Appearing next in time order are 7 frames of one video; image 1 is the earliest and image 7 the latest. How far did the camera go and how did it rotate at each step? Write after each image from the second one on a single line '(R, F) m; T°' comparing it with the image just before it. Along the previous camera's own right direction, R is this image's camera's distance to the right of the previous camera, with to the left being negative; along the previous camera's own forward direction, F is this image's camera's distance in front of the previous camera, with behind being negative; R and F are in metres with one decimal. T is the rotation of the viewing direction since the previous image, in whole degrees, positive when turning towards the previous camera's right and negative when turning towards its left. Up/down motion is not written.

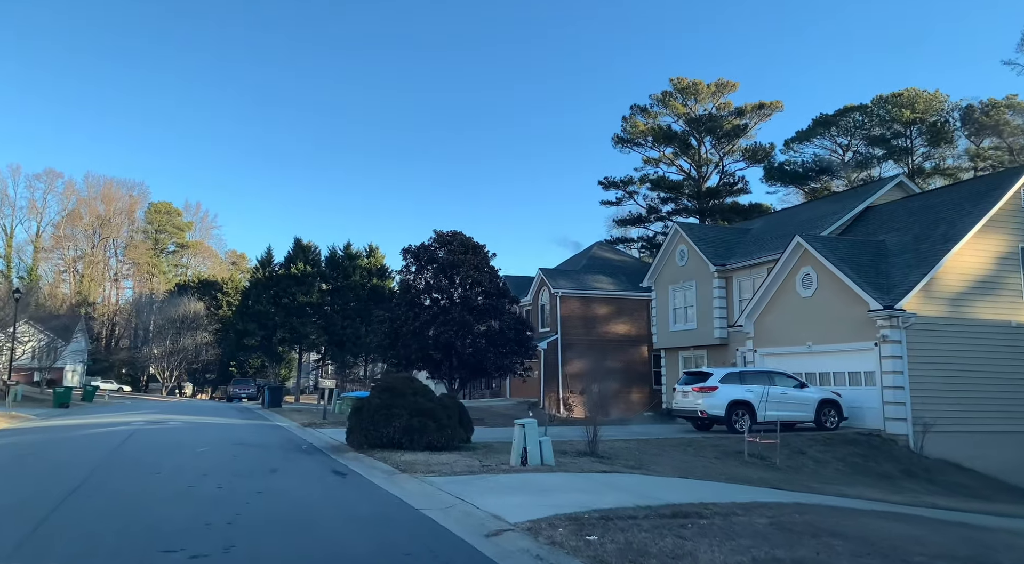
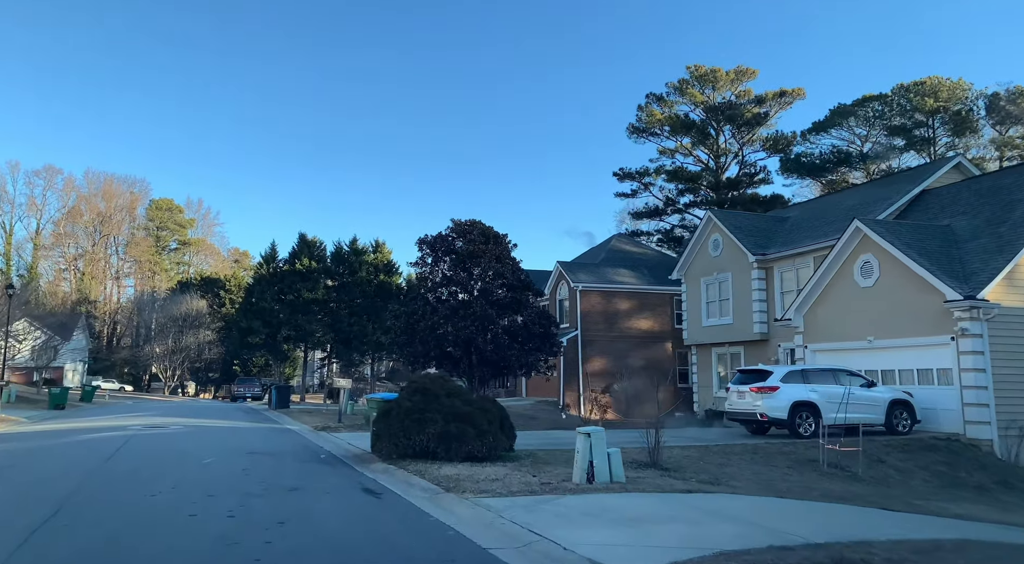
(-0.8, +1.7) m; 0°
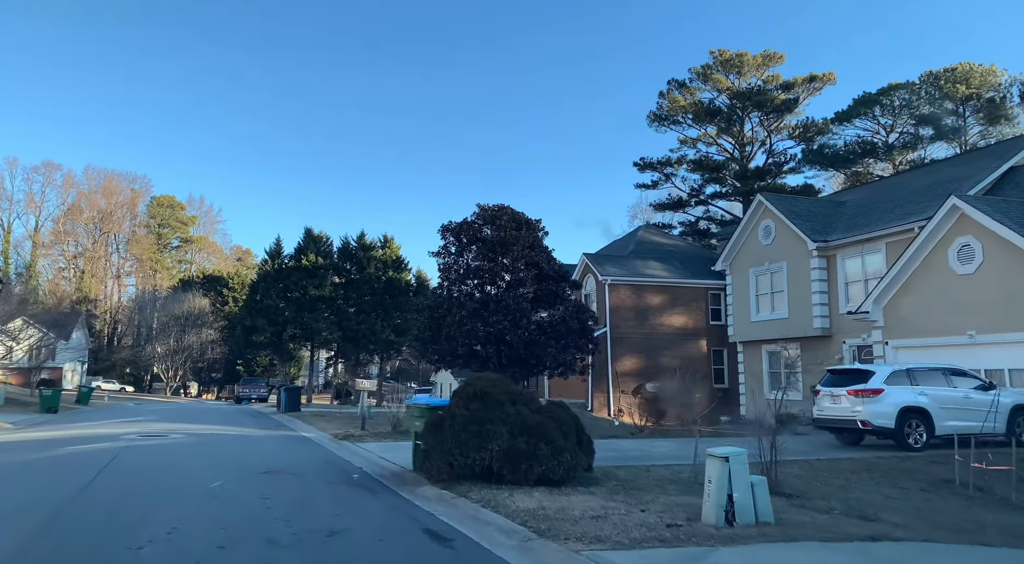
(-1.0, +2.2) m; 0°
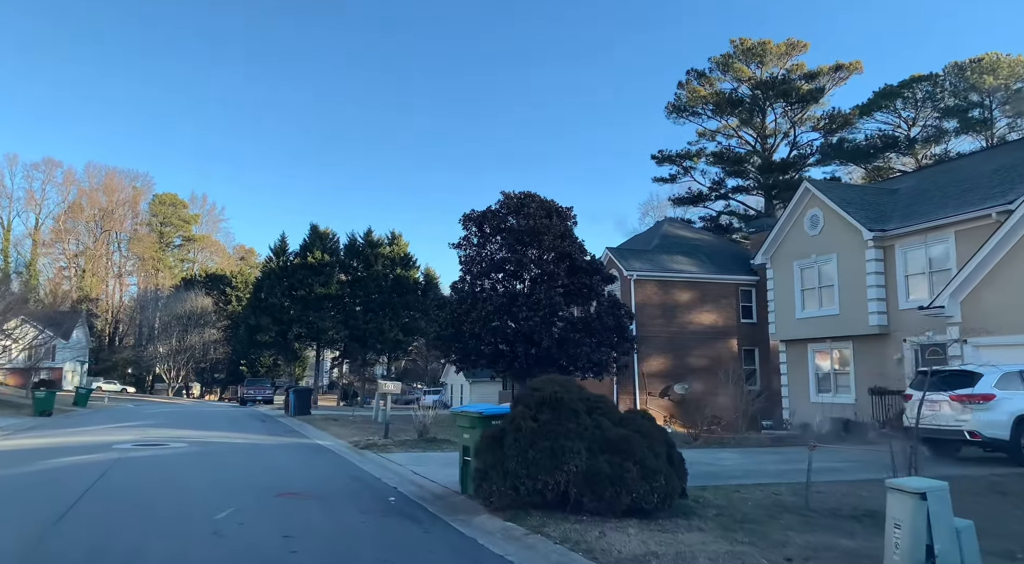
(-0.8, +1.7) m; 0°
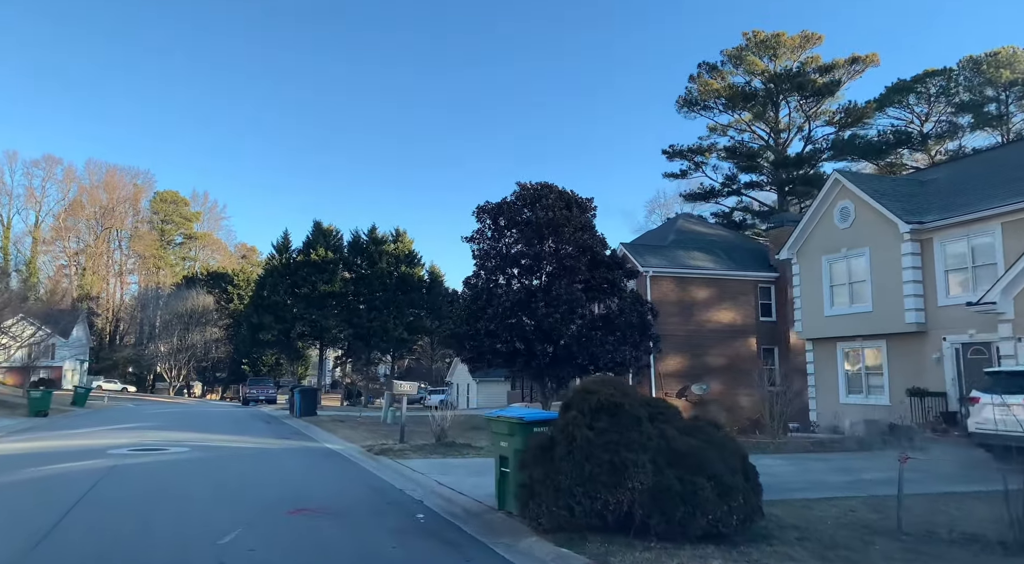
(-0.4, +1.0) m; 0°
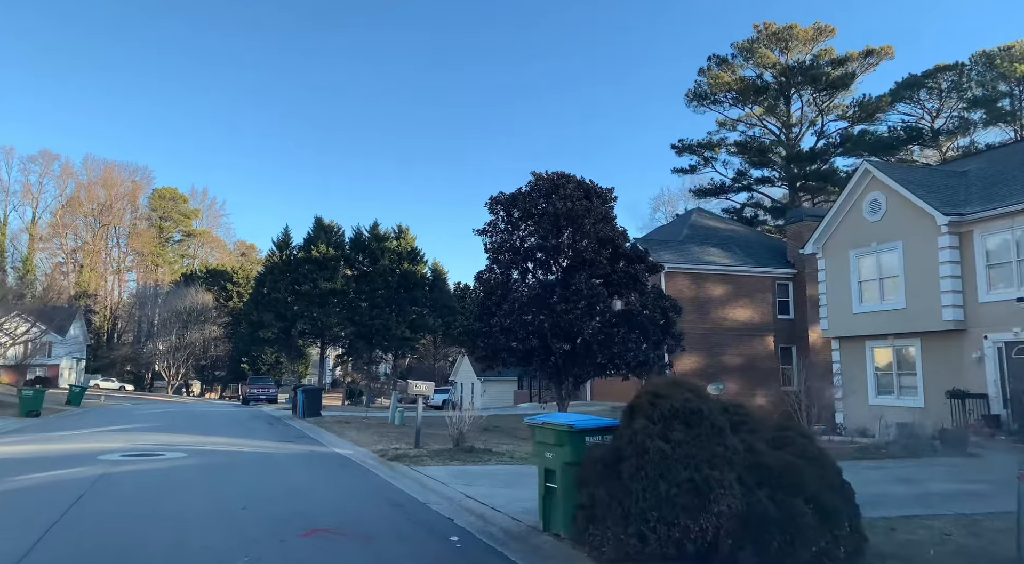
(-0.4, +1.0) m; 0°
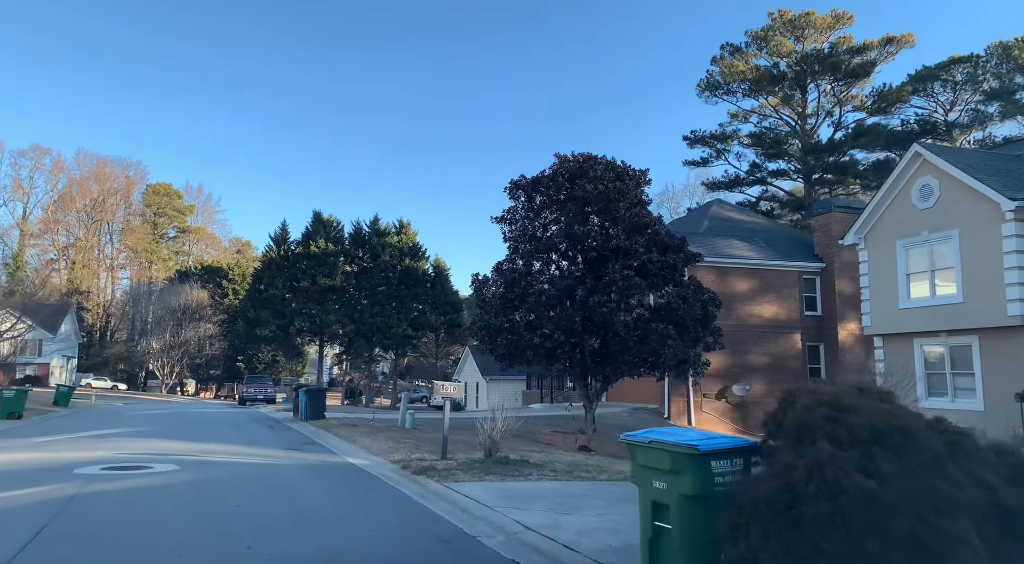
(-0.7, +1.5) m; 0°
